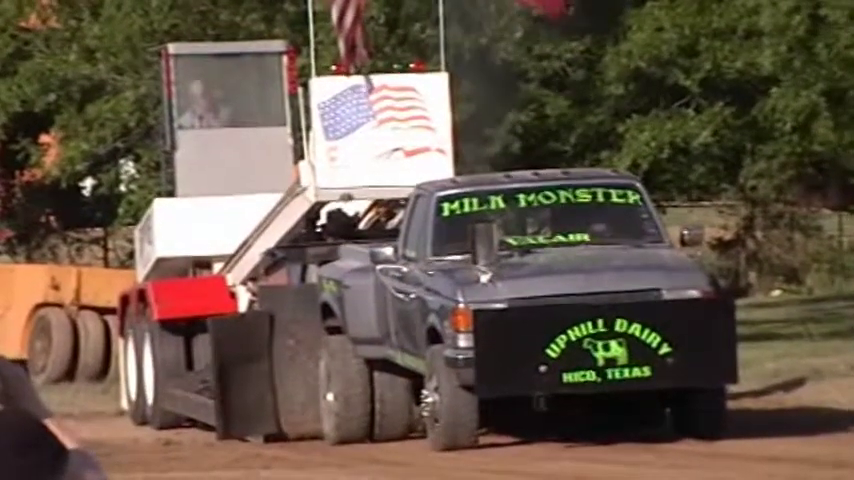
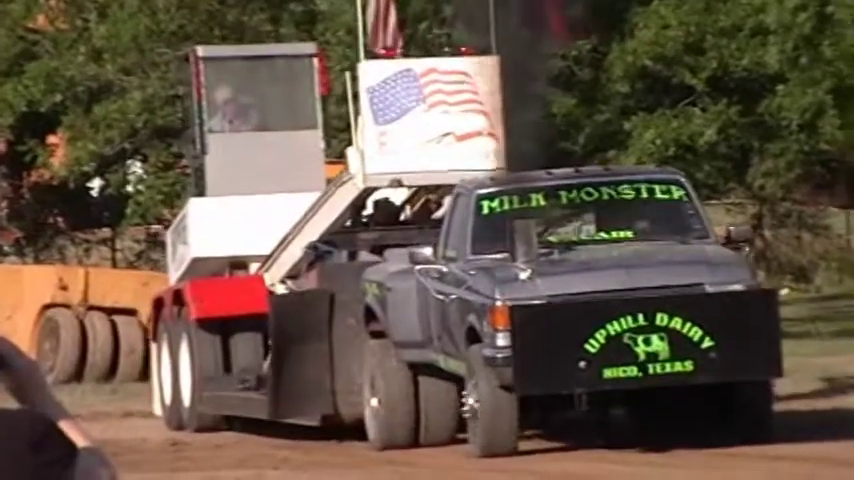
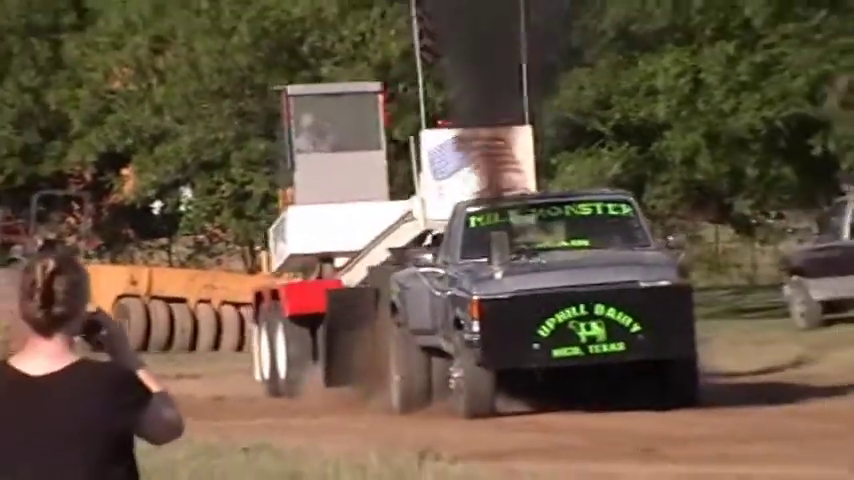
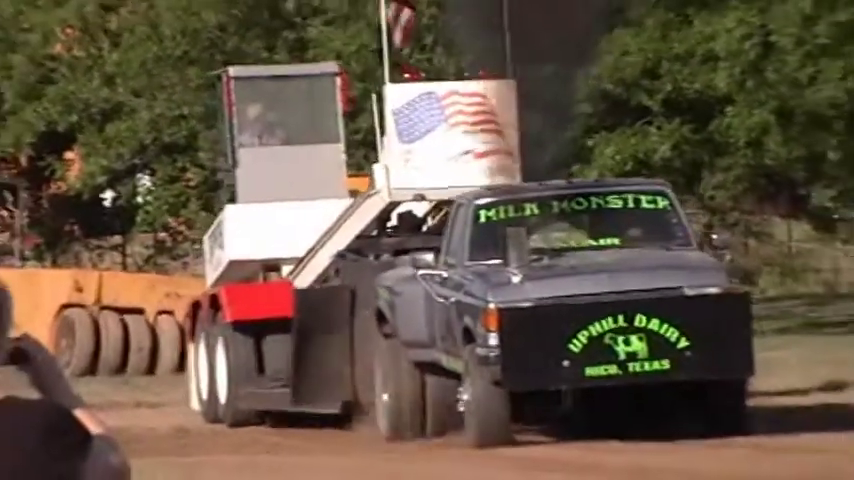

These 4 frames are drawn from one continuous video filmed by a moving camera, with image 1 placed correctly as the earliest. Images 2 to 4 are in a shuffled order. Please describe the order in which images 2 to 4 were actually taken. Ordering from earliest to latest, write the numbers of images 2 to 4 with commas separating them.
2, 4, 3
